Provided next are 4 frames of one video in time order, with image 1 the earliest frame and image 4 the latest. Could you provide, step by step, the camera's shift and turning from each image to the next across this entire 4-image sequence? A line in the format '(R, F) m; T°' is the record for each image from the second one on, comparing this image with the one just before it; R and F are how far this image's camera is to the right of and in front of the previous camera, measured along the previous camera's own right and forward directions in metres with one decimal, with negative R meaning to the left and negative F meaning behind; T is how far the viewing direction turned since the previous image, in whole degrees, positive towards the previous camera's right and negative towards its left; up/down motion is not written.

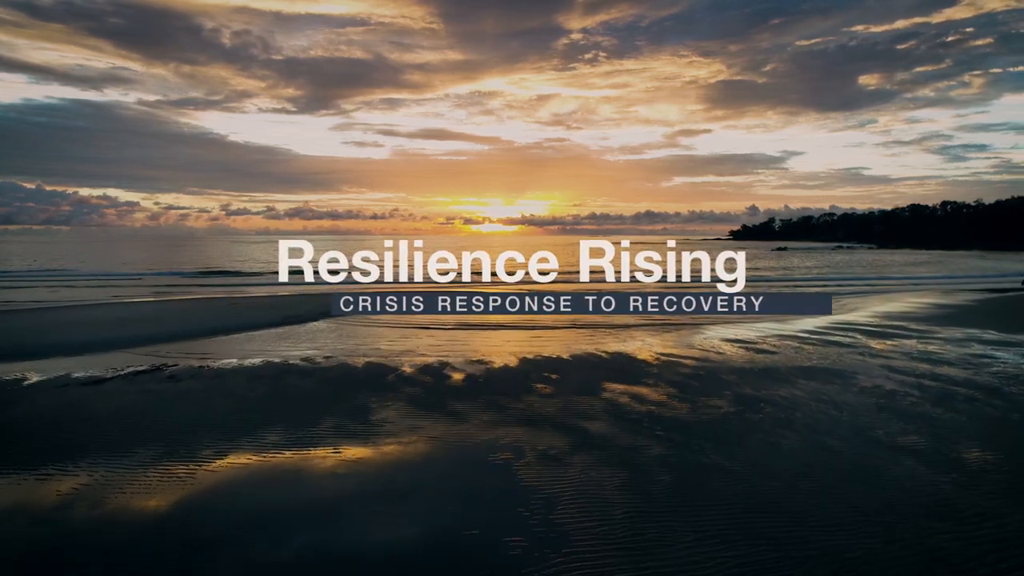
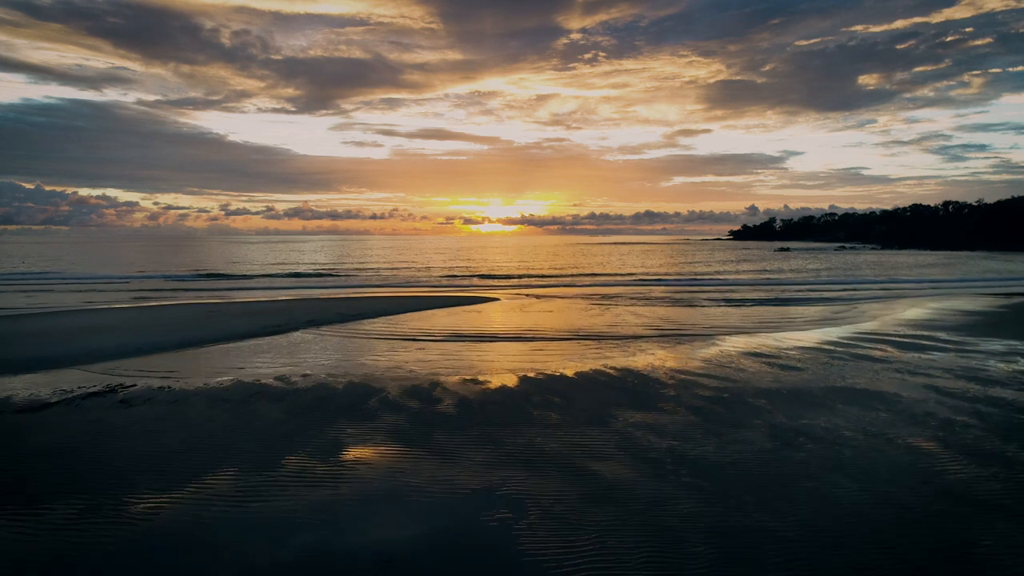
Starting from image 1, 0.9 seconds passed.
(0.0, +1.2) m; 0°
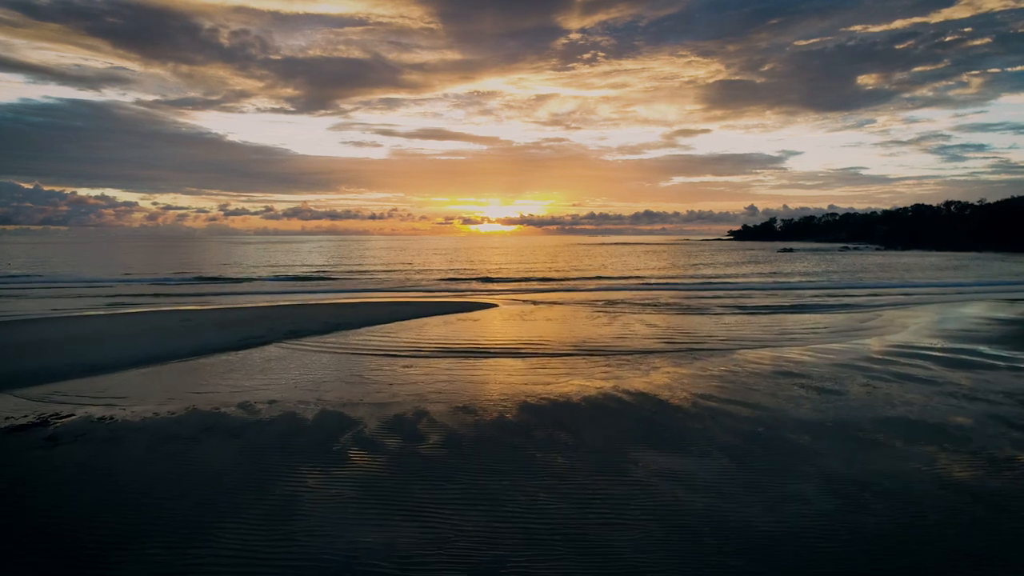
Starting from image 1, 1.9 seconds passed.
(0.0, +1.3) m; 0°
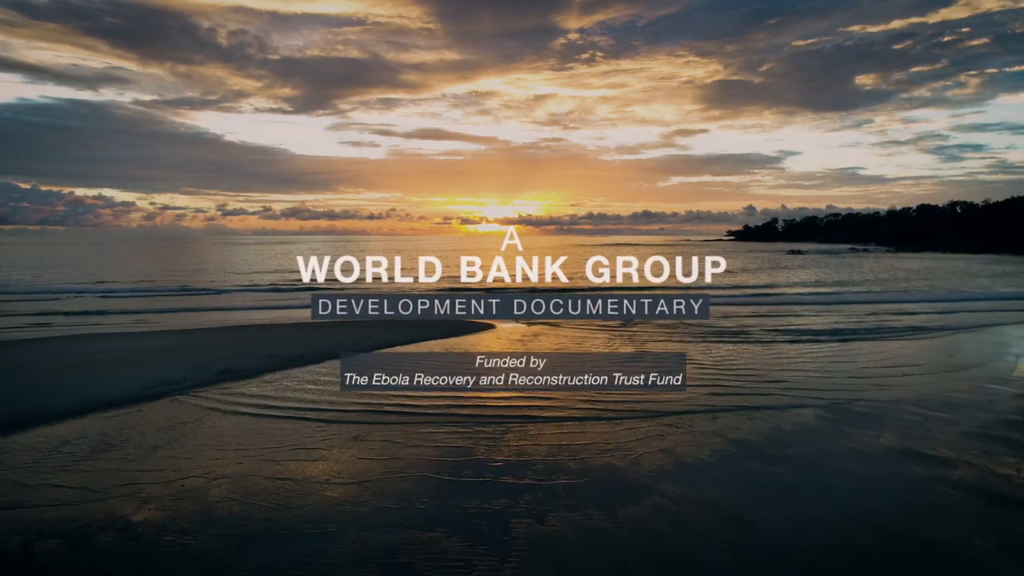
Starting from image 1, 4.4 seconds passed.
(0.0, +3.3) m; 0°
